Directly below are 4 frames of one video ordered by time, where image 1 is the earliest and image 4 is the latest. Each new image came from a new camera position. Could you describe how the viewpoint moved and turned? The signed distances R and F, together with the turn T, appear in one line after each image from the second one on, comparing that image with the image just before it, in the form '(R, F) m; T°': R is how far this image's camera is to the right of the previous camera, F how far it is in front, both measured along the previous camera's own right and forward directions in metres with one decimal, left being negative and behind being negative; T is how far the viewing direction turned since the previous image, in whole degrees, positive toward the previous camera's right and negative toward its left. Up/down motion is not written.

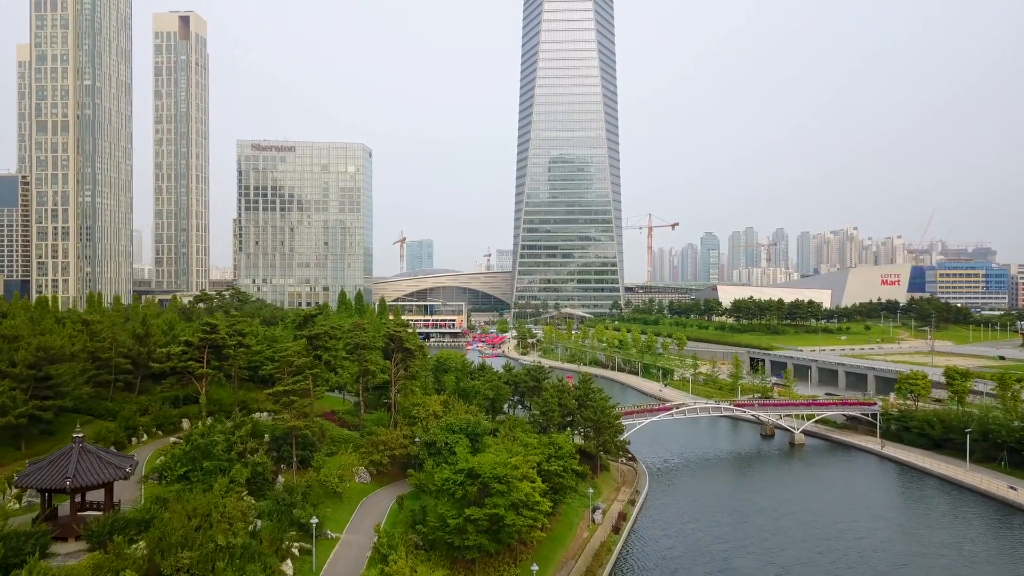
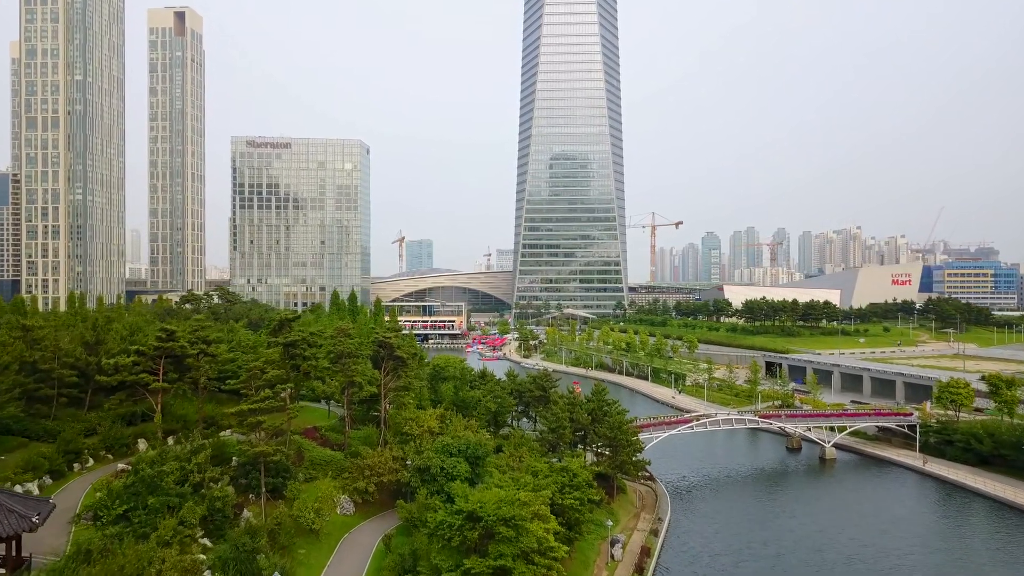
(-0.3, +4.2) m; 0°
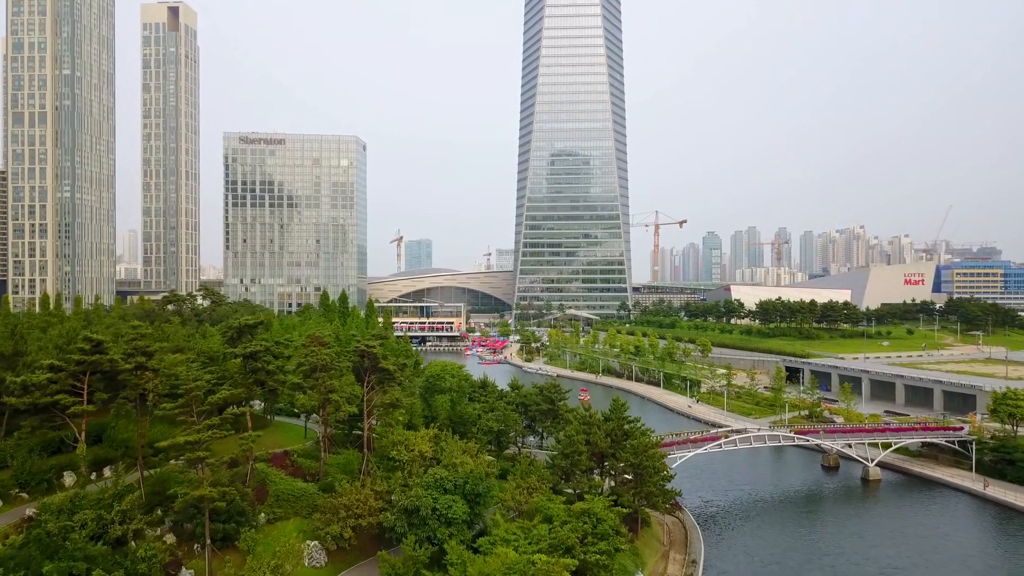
(-0.3, +4.9) m; 0°
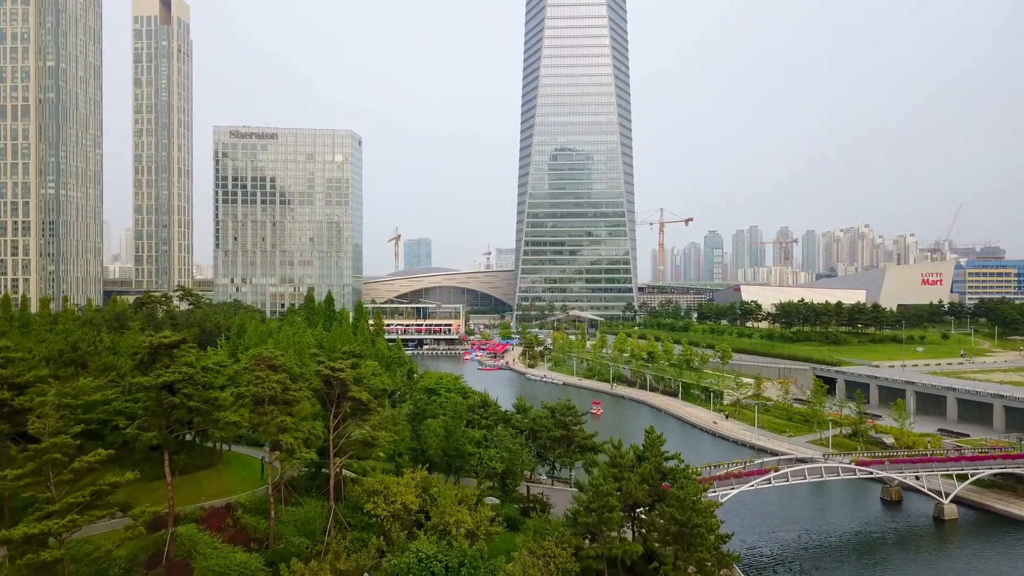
(-0.4, +6.3) m; 0°
